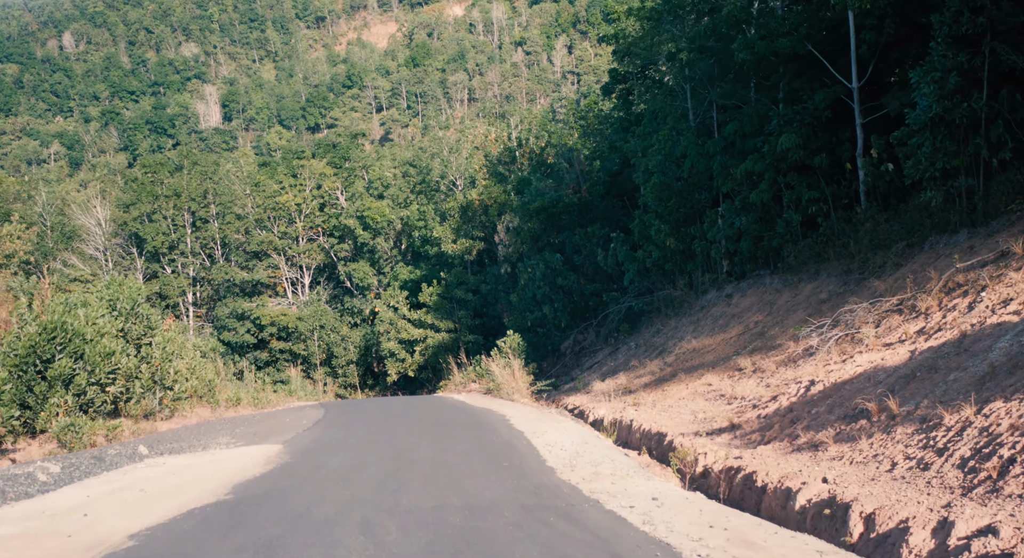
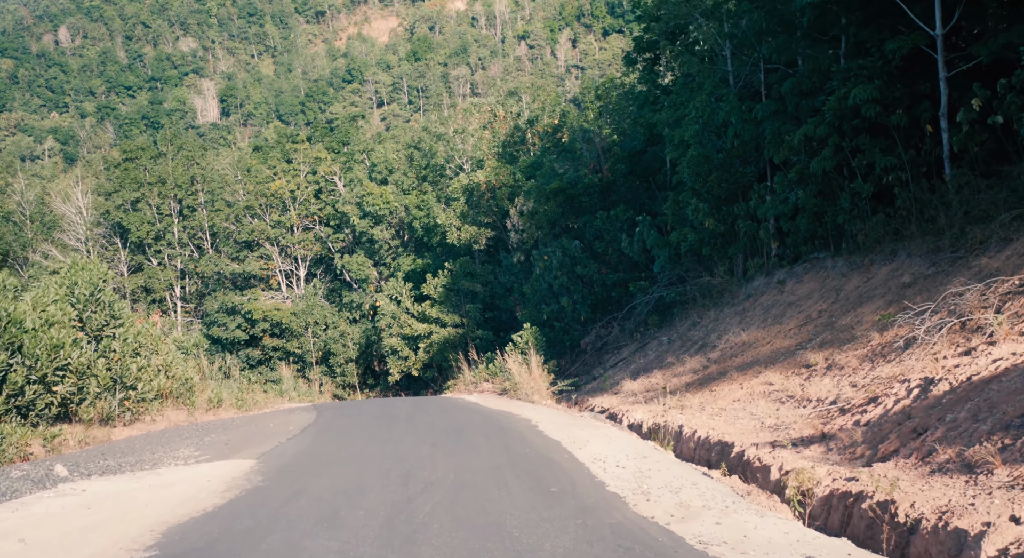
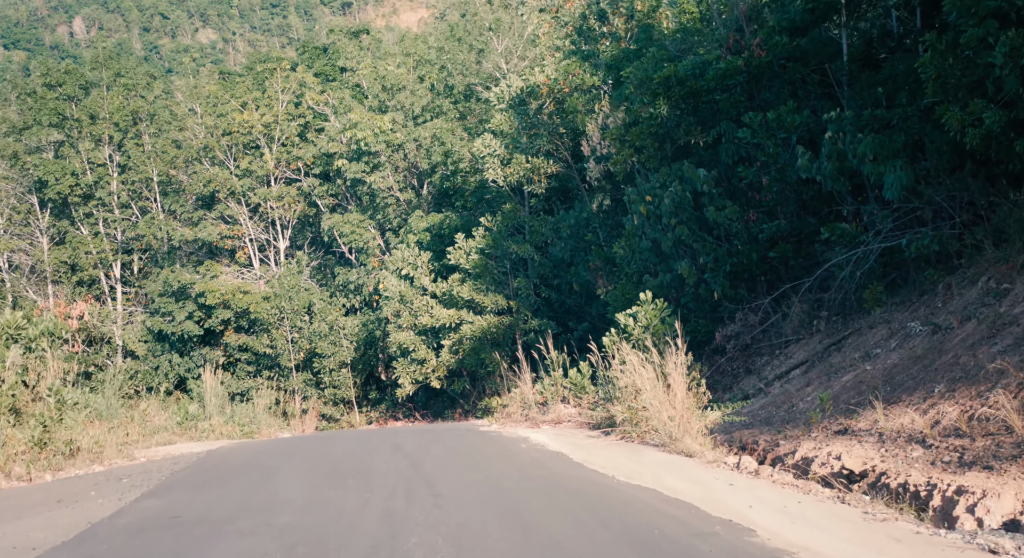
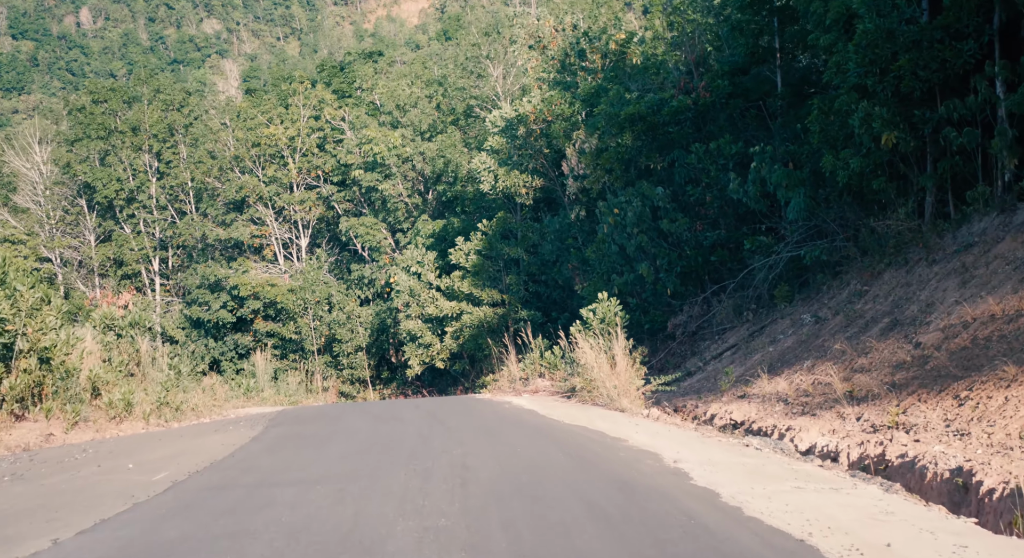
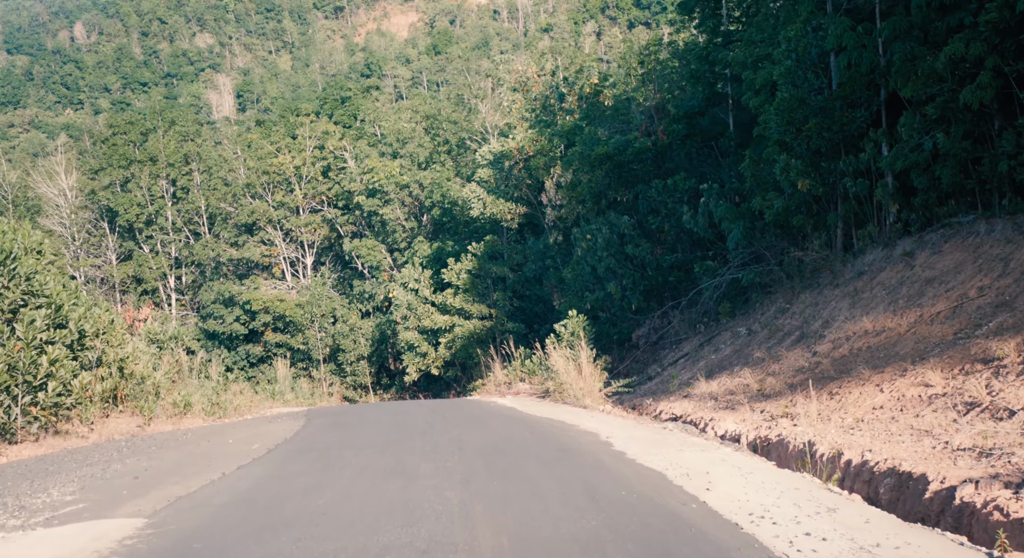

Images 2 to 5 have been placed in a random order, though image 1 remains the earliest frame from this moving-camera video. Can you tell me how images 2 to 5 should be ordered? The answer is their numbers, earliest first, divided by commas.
2, 5, 4, 3
